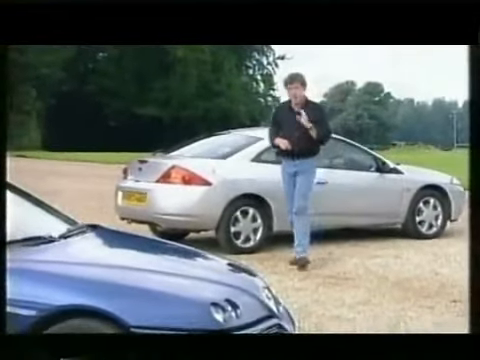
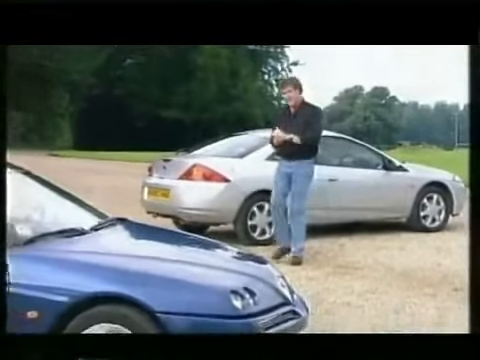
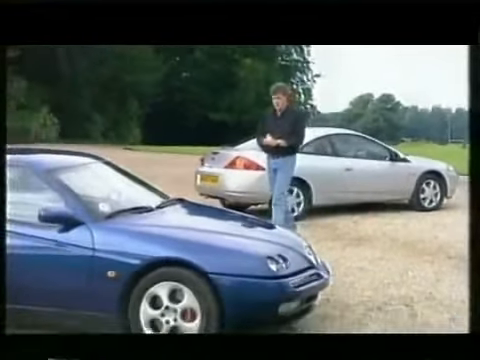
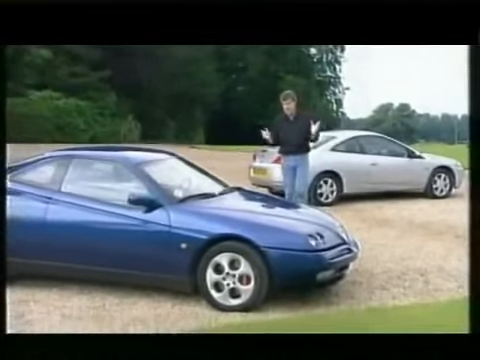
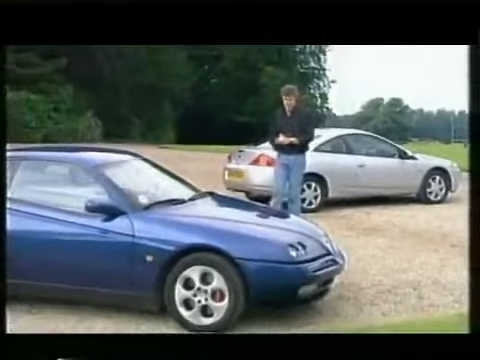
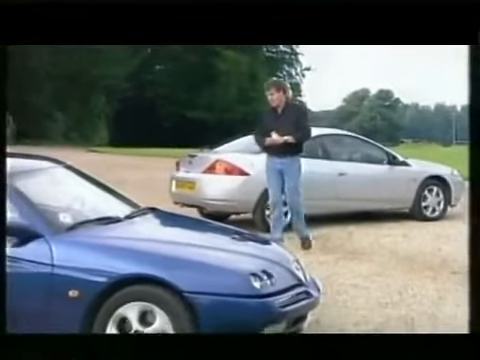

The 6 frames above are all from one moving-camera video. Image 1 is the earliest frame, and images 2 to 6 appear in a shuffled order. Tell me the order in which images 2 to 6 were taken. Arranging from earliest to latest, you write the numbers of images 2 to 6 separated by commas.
2, 6, 3, 5, 4
